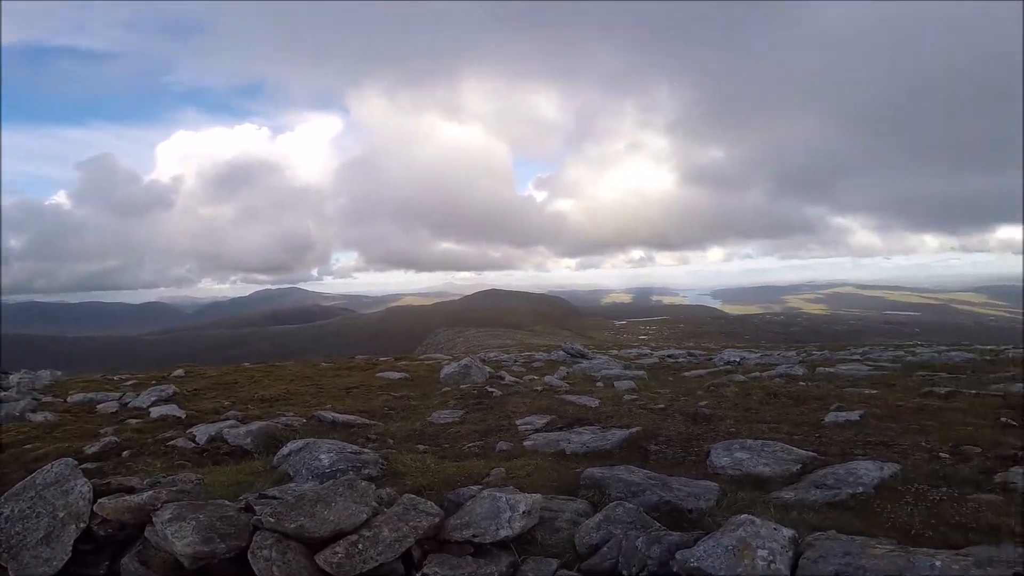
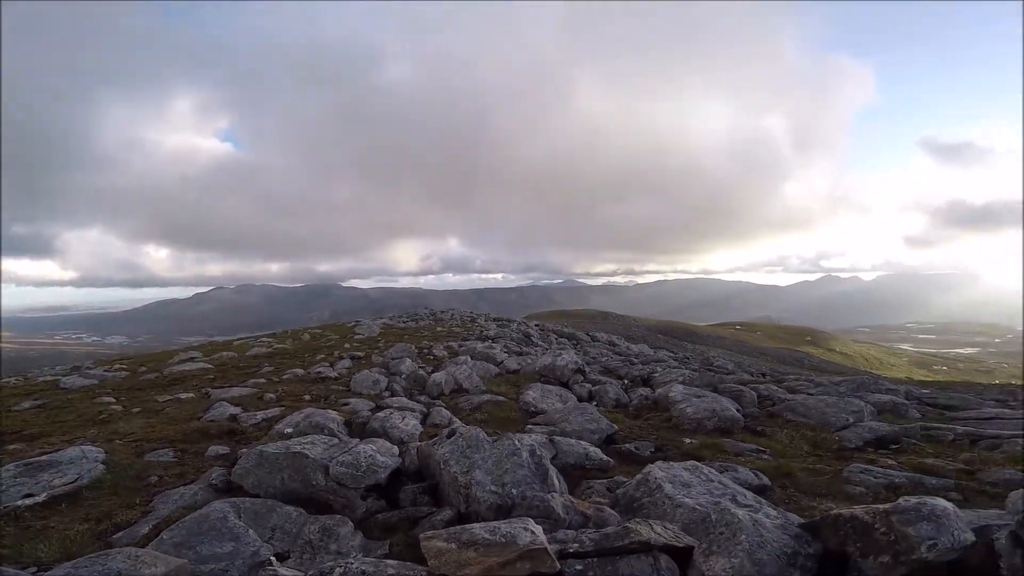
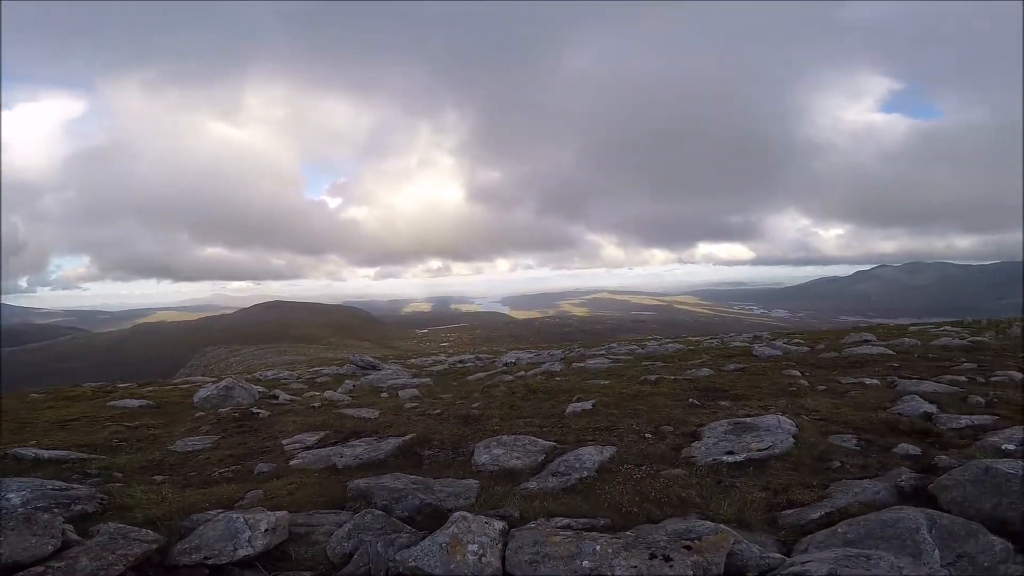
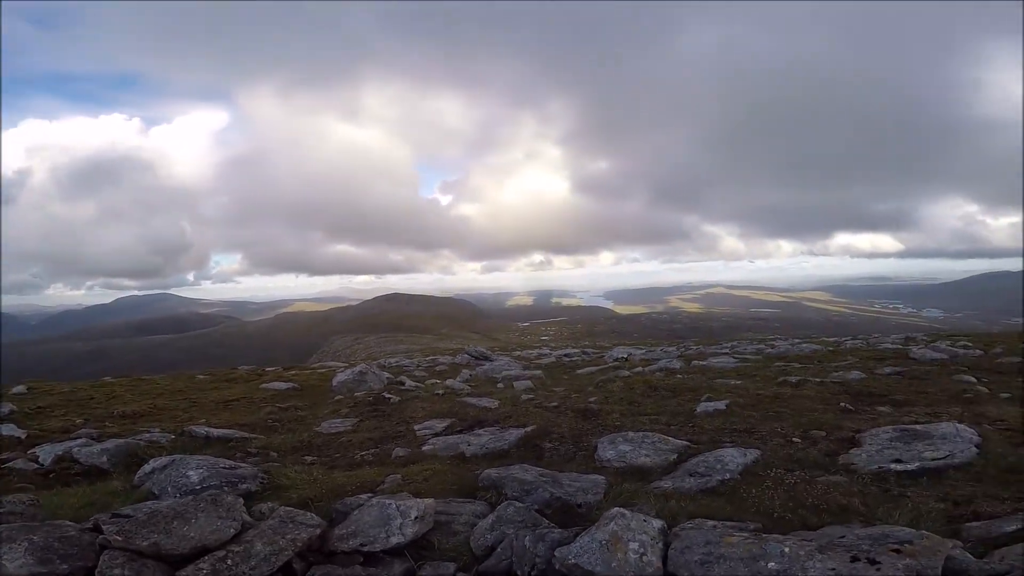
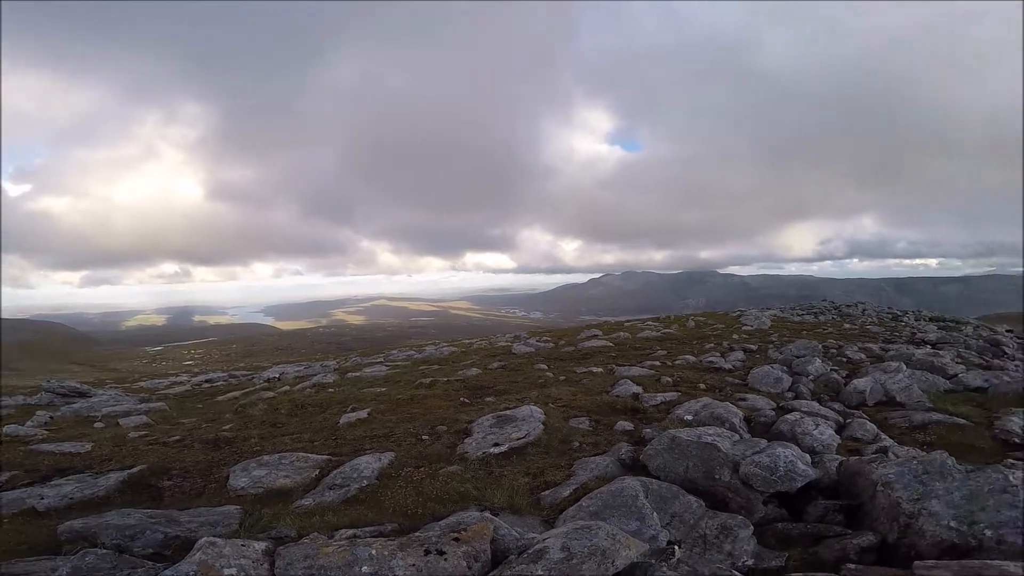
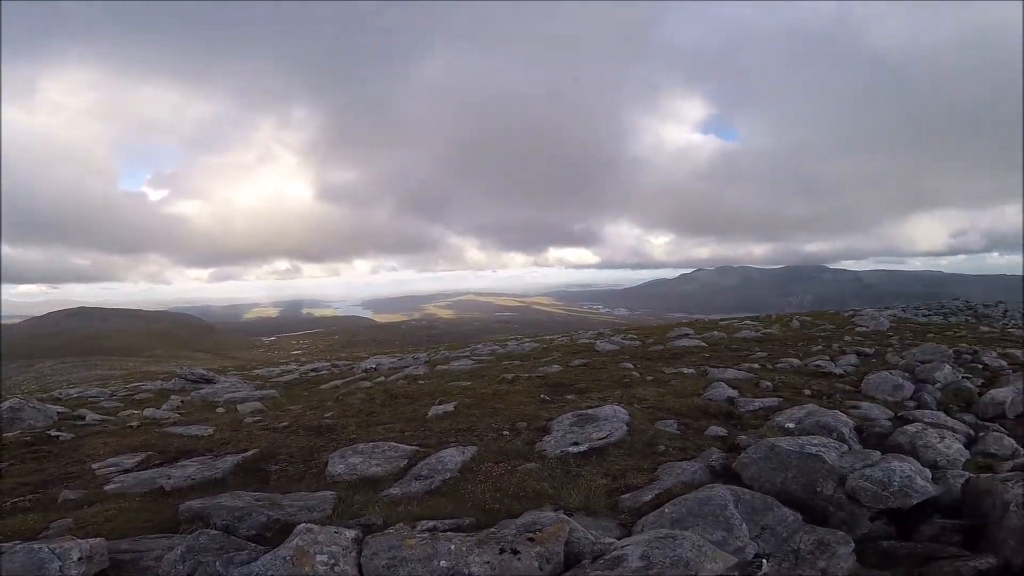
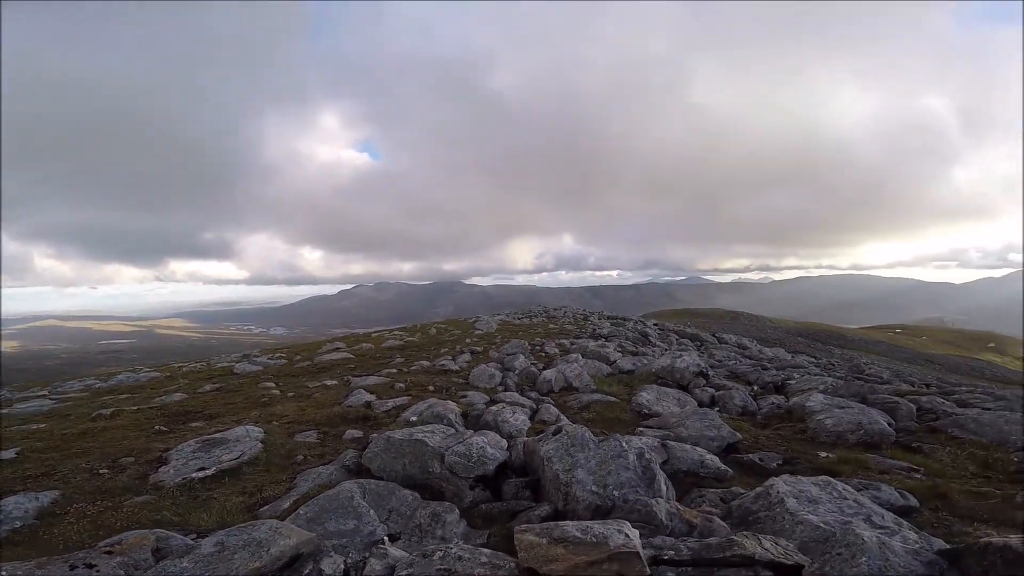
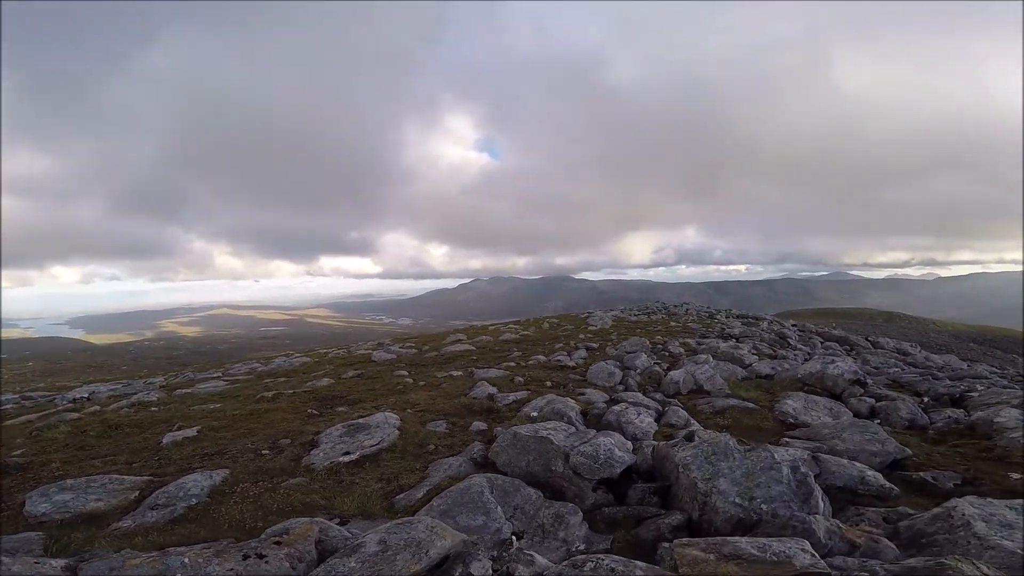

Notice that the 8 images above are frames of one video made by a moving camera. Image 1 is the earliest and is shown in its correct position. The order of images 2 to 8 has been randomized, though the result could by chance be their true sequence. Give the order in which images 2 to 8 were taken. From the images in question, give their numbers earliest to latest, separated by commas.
4, 3, 6, 5, 8, 7, 2
